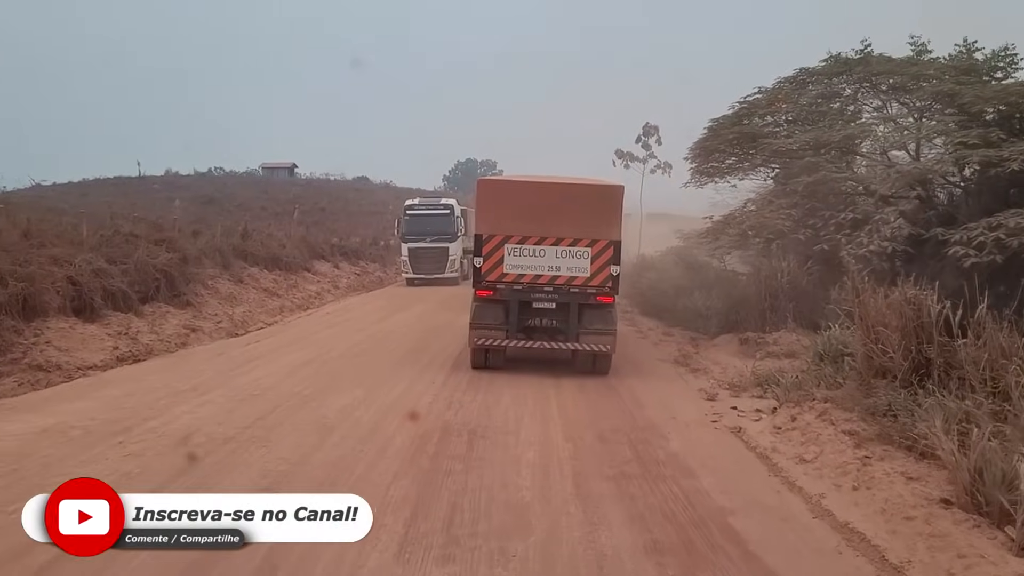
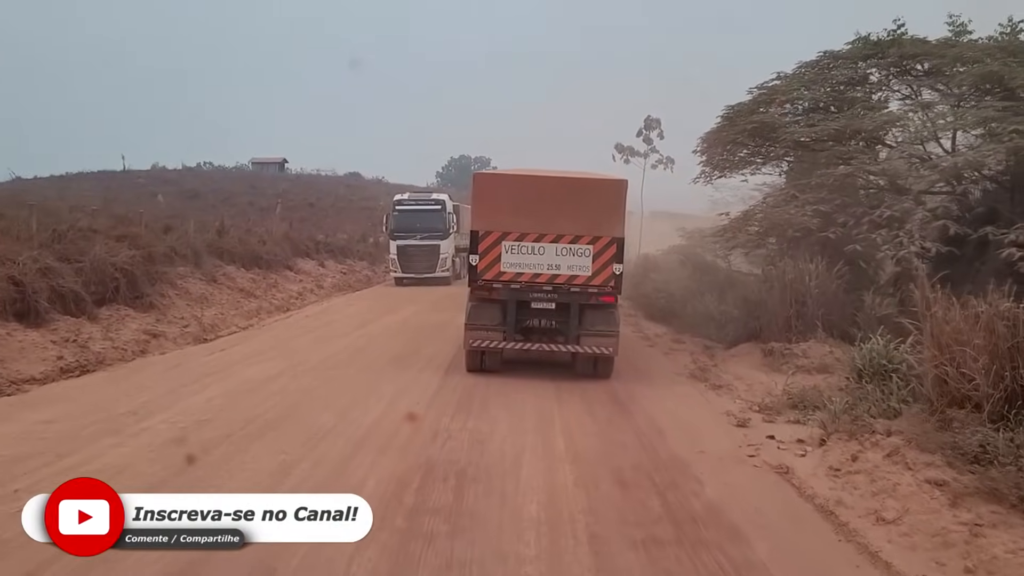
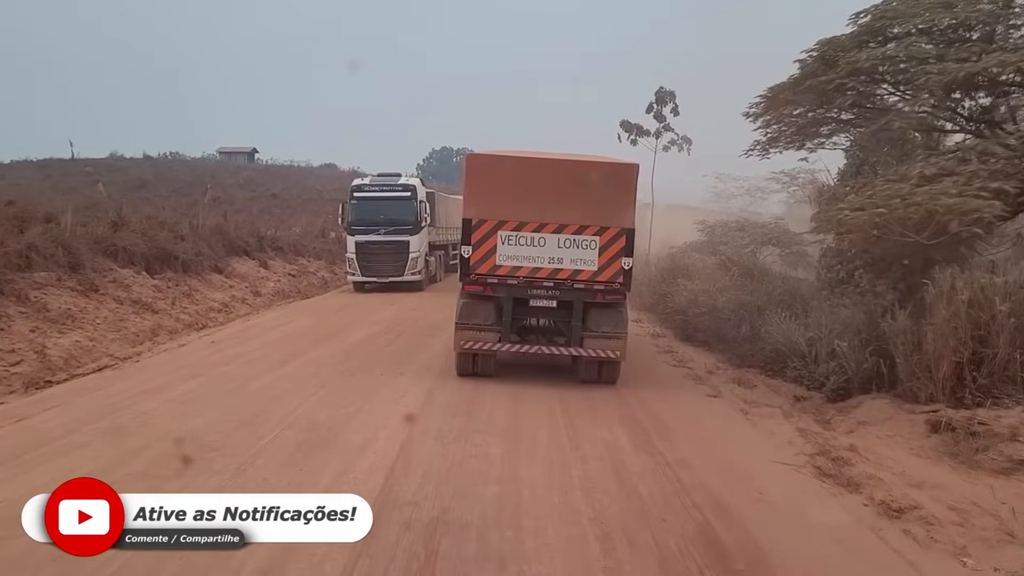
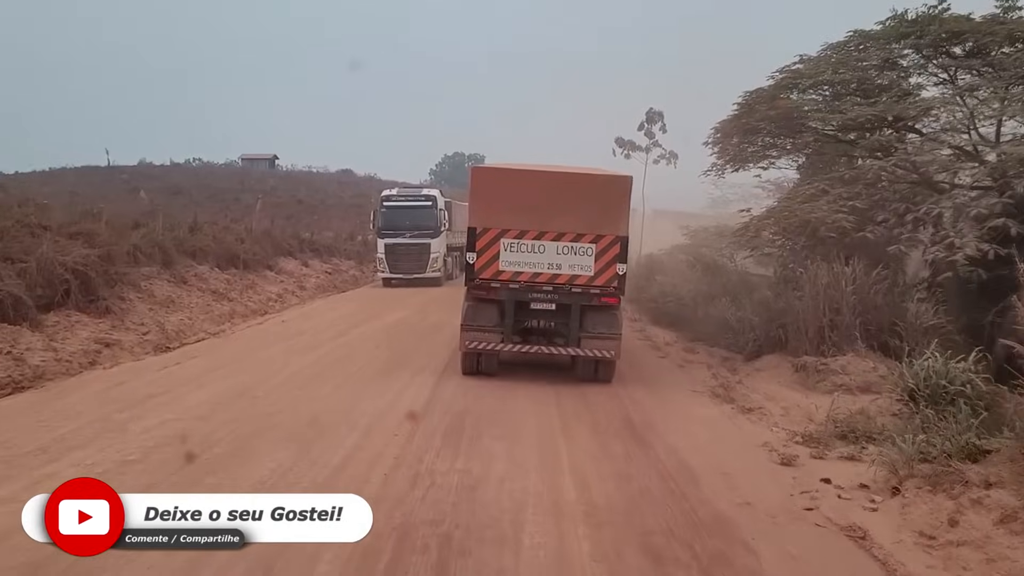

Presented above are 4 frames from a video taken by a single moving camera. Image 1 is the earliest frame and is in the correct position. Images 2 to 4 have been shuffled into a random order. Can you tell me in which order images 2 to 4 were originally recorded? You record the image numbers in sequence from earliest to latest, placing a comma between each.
2, 4, 3
